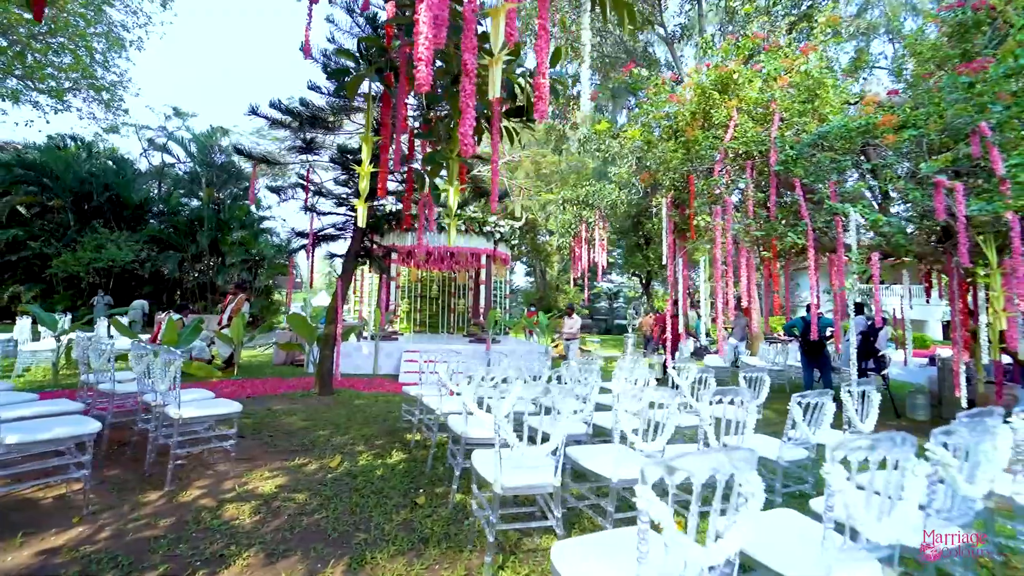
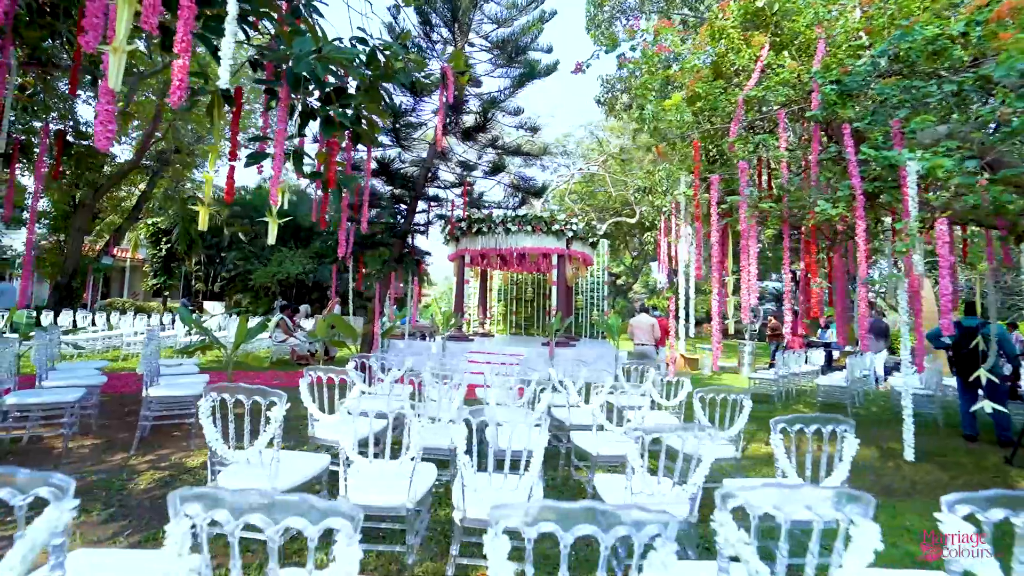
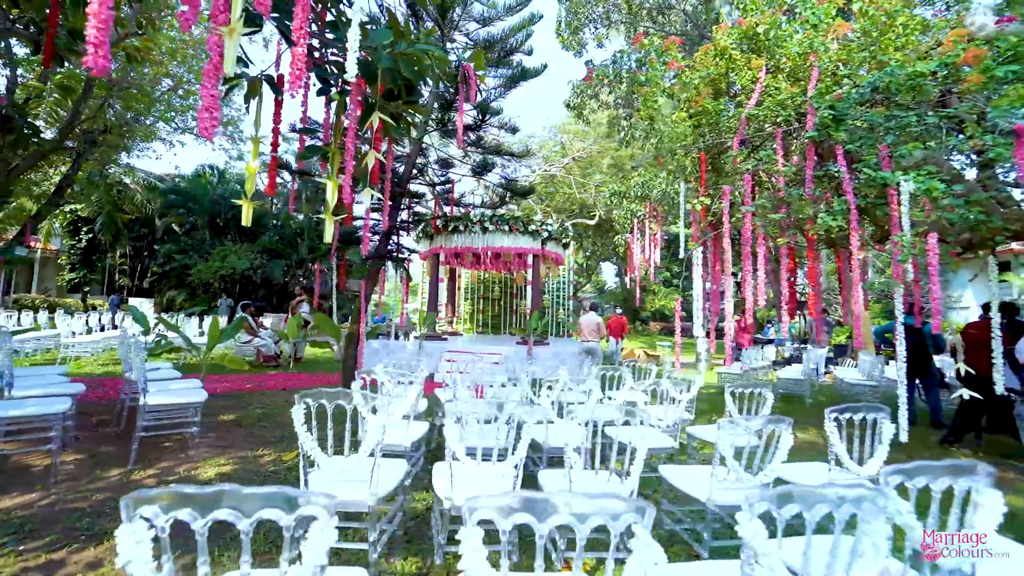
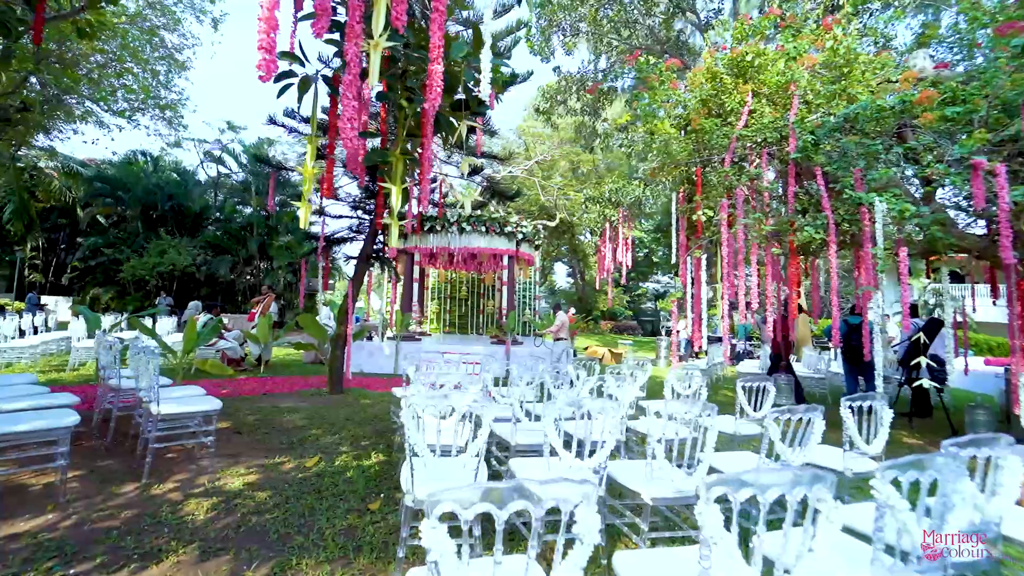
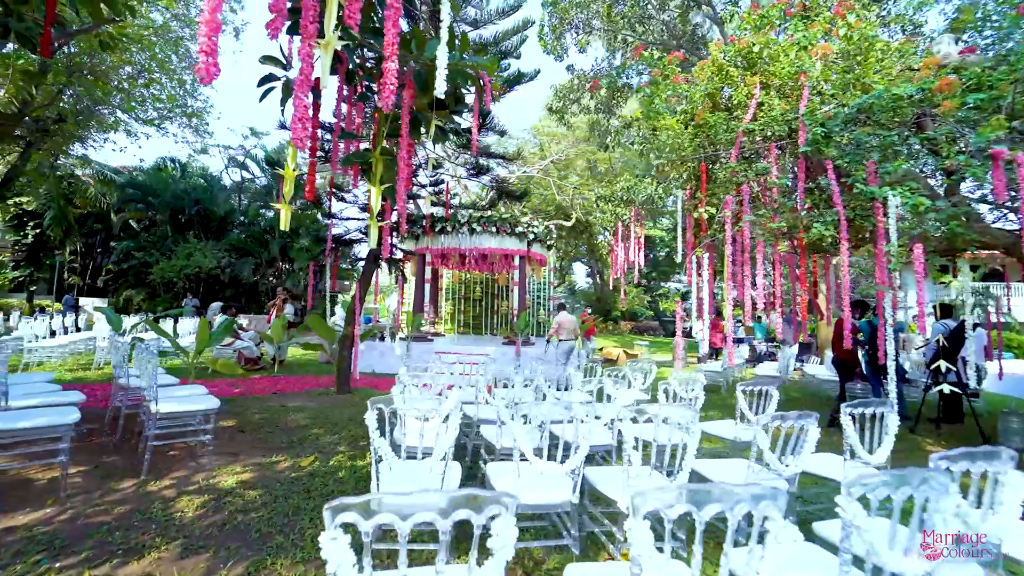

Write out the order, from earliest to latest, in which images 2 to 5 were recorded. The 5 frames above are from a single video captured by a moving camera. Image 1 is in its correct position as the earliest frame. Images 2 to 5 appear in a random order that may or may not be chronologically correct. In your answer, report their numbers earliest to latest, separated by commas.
4, 5, 3, 2
